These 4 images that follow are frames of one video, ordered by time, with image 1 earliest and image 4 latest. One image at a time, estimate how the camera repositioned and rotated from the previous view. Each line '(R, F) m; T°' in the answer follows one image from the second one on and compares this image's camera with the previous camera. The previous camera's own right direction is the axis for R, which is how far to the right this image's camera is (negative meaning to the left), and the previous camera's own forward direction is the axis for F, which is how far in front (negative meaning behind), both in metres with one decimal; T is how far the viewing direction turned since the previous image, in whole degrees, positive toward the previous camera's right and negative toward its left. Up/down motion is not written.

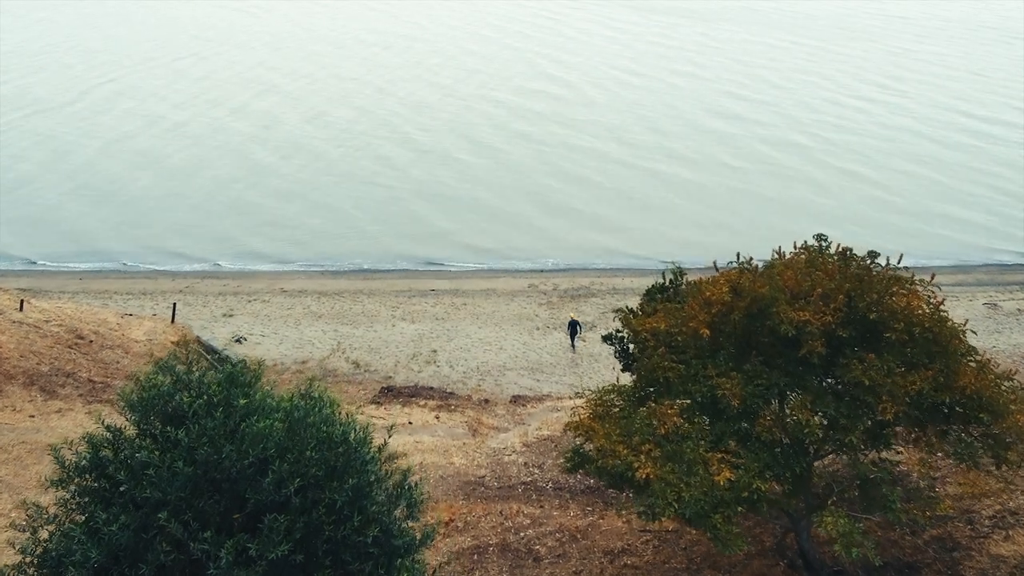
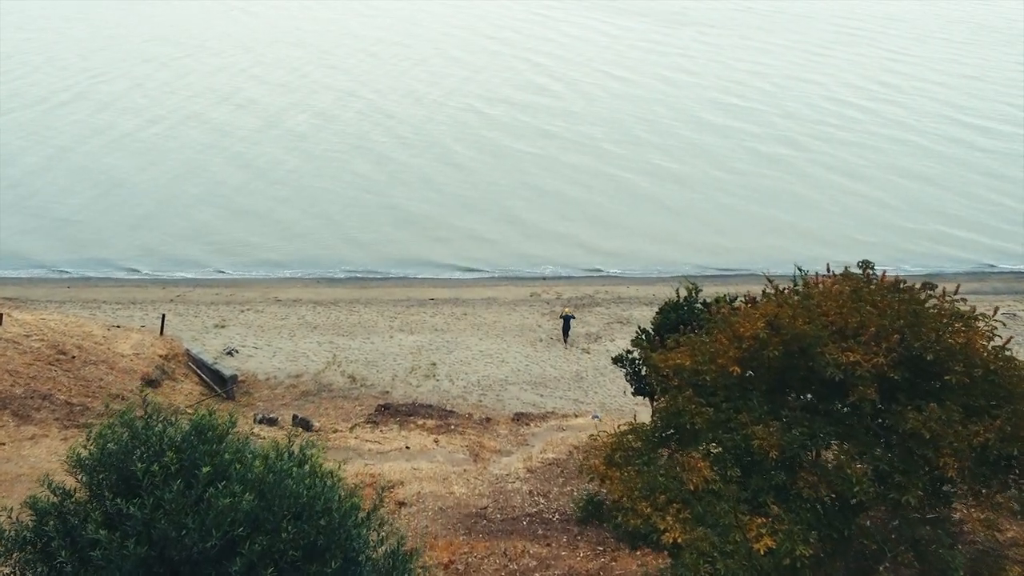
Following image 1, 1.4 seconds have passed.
(-0.1, +1.1) m; 0°
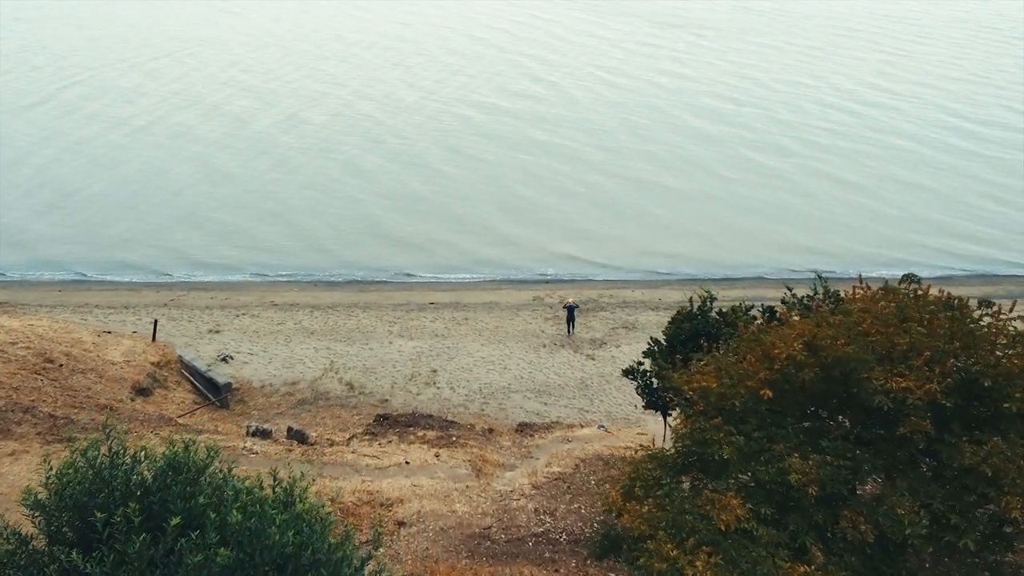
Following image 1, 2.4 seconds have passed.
(-0.1, +0.9) m; 0°
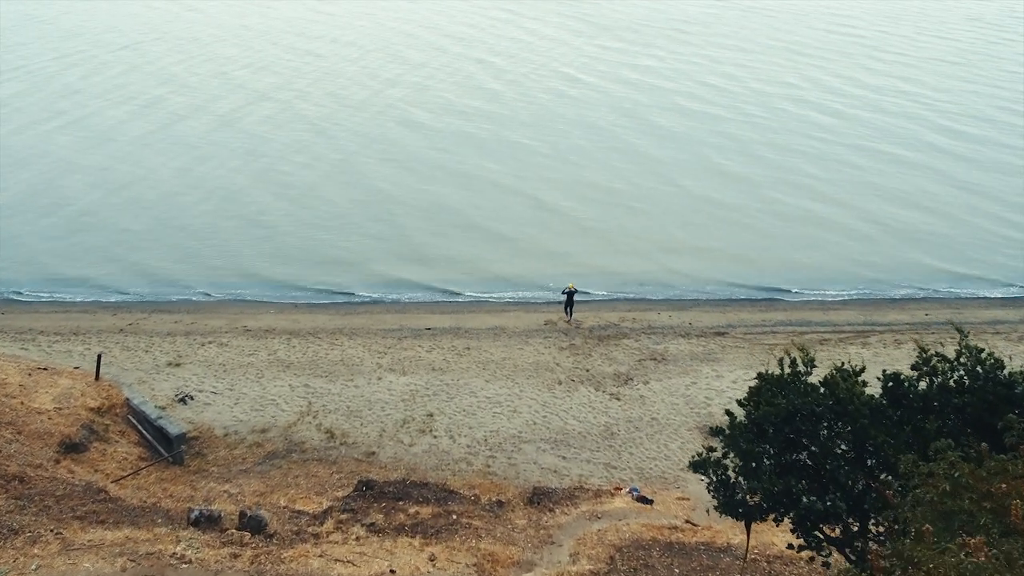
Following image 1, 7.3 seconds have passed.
(-0.3, +4.5) m; 0°
